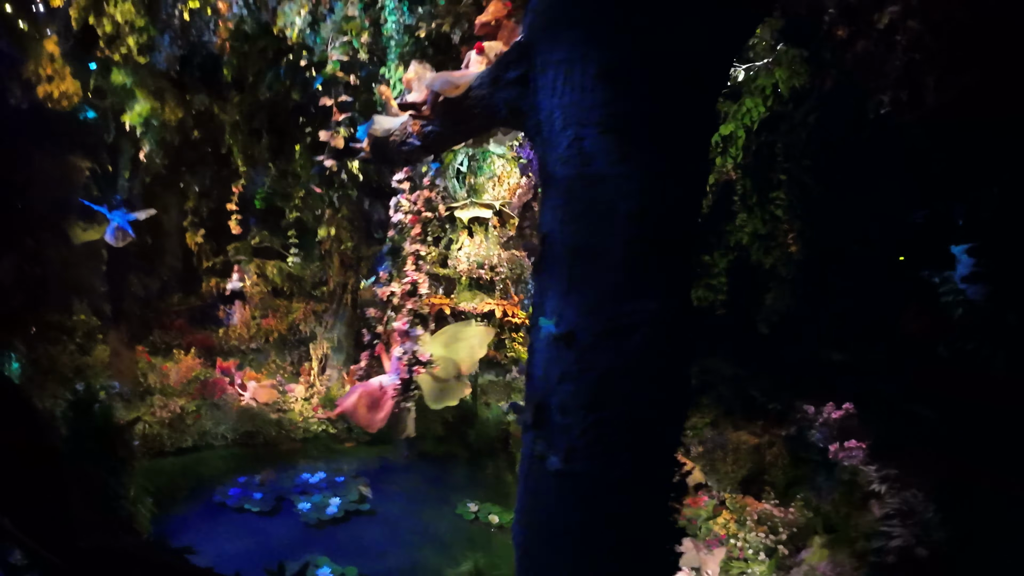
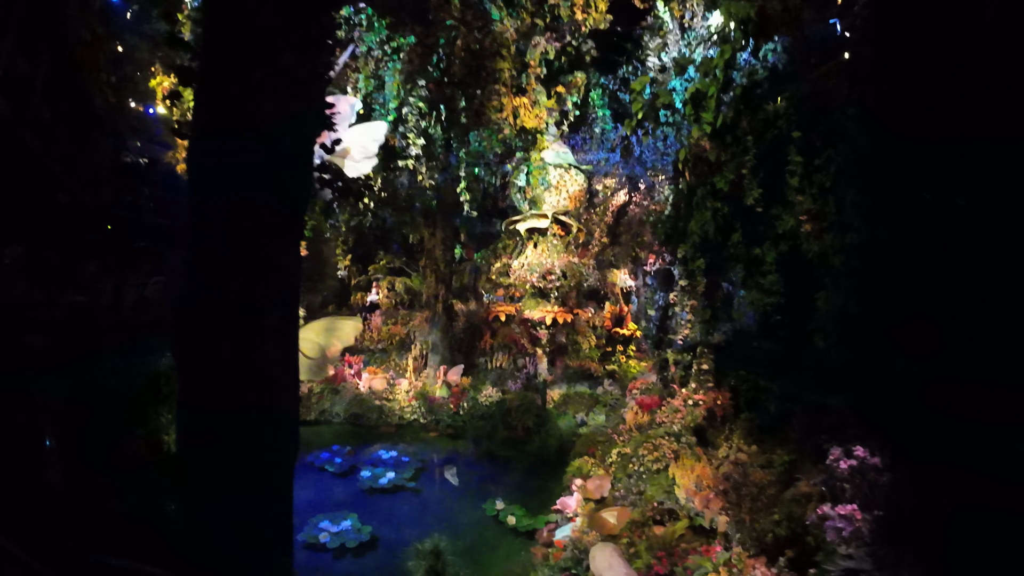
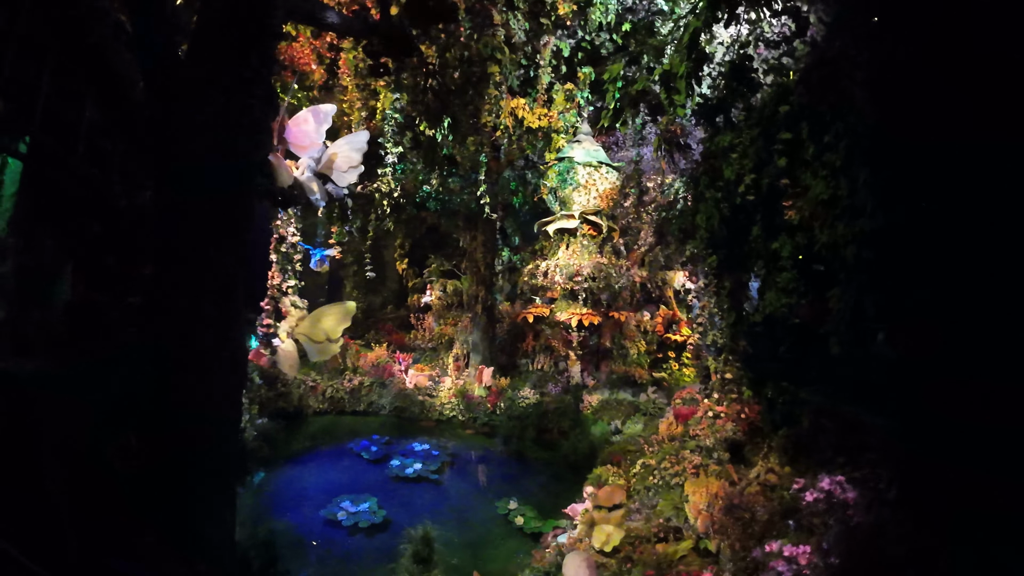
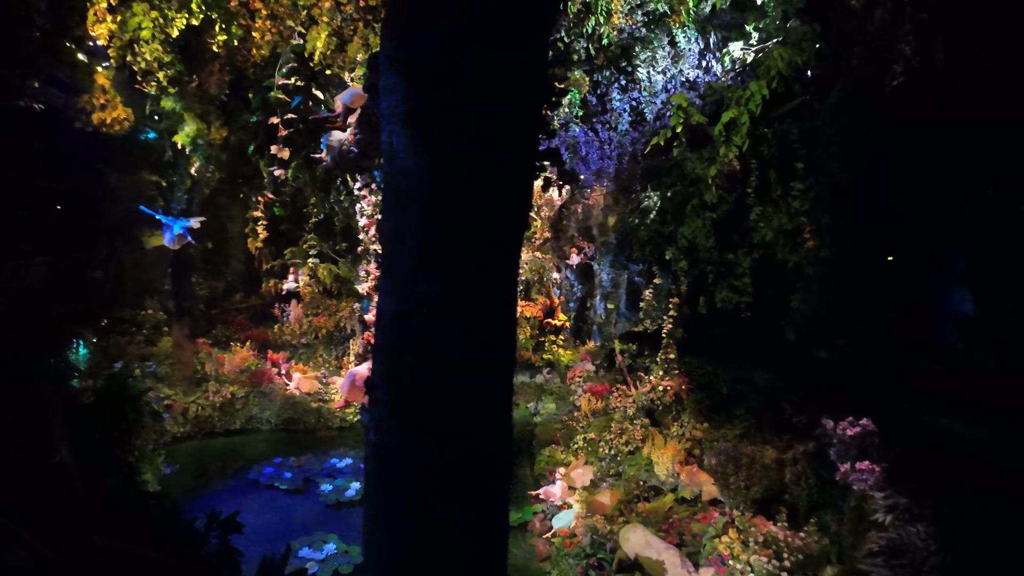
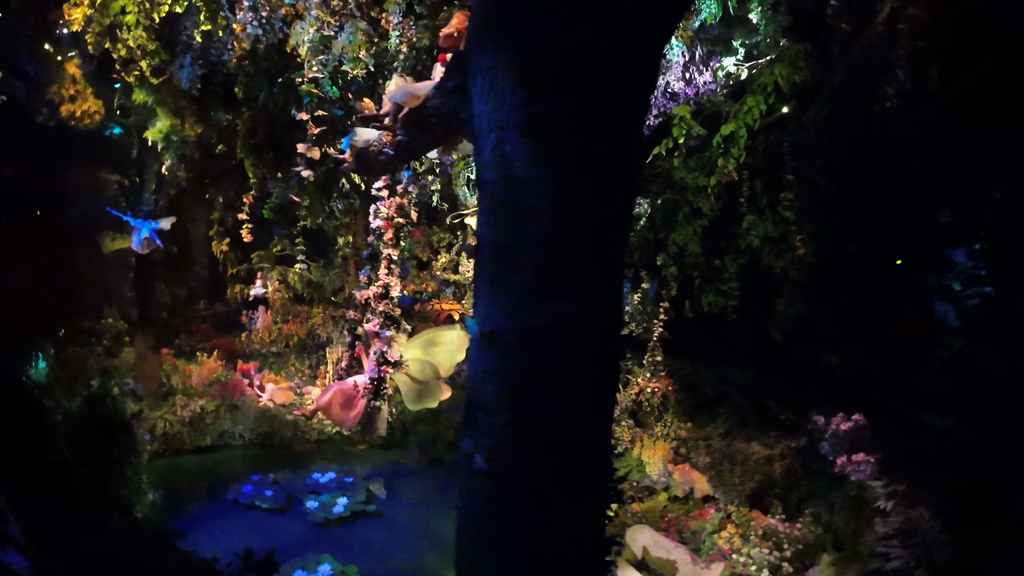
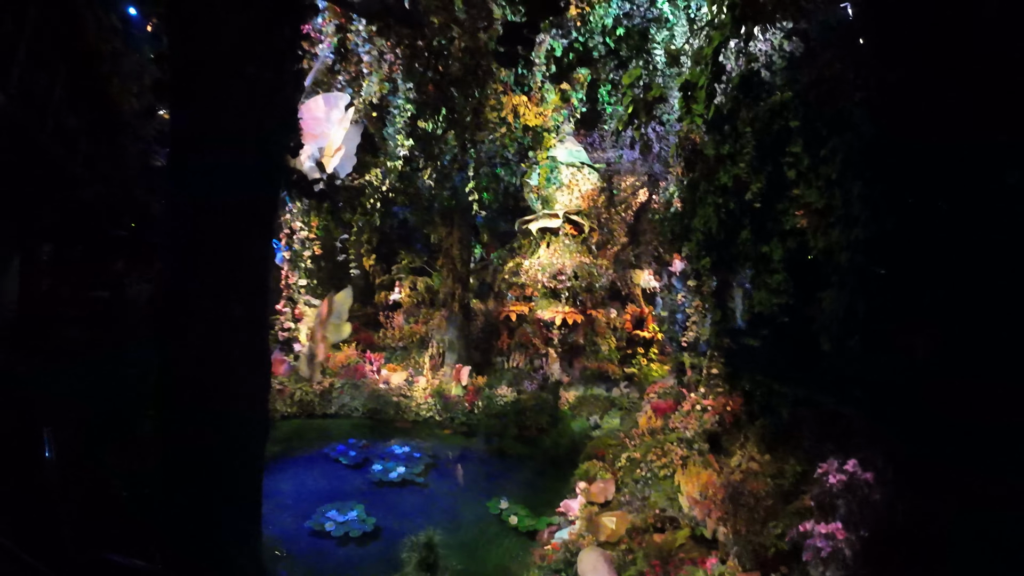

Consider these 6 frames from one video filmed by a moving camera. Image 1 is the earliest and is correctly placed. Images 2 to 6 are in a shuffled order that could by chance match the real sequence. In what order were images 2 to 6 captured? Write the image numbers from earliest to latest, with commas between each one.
5, 4, 2, 6, 3
